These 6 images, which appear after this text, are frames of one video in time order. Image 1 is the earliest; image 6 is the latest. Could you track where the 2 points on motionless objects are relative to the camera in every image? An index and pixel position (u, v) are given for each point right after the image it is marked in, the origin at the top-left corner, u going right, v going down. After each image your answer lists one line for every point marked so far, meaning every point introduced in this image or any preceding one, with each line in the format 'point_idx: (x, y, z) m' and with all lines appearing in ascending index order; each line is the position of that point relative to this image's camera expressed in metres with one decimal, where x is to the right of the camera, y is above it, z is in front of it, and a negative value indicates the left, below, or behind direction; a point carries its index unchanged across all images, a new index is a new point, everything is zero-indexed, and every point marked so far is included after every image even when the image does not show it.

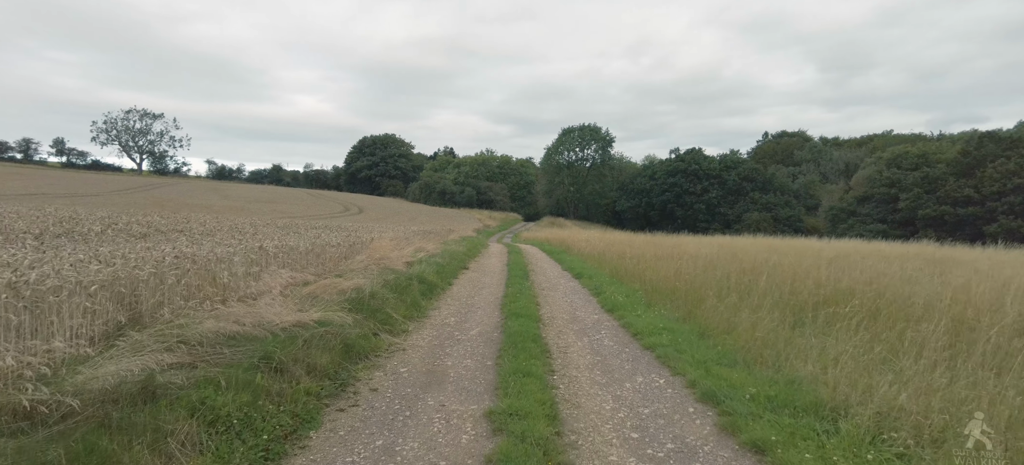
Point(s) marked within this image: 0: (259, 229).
0: (-7.6, +0.1, +16.3) m
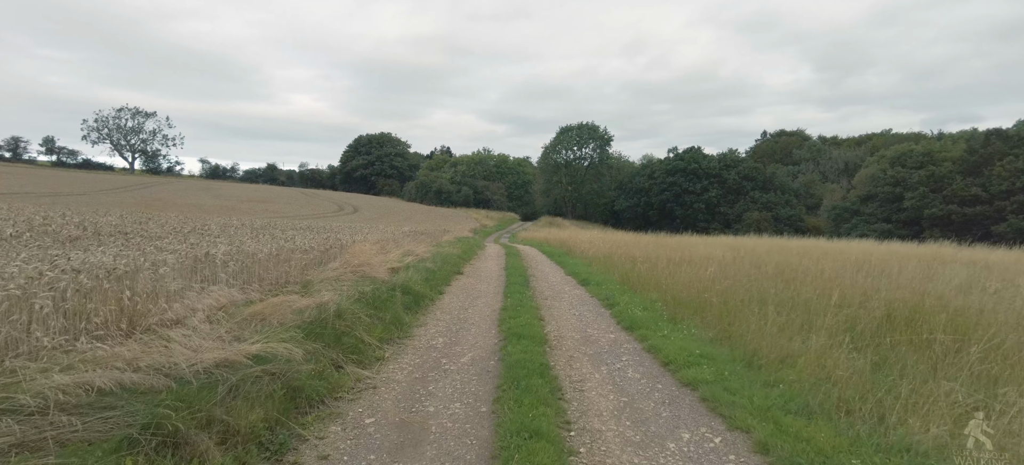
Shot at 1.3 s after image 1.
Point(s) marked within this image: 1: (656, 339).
0: (-7.6, +0.1, +14.6) m
1: (+2.1, -1.5, +7.9) m
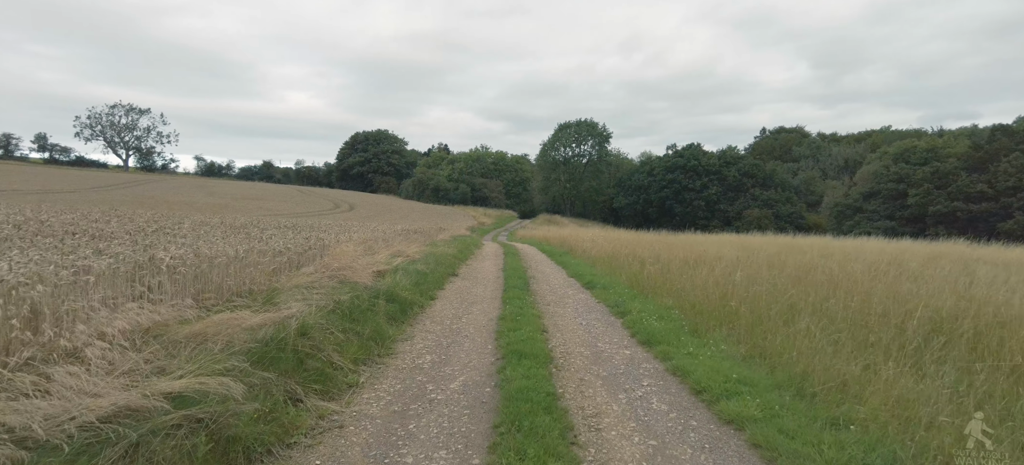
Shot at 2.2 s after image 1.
0: (-7.6, +0.1, +13.4) m
1: (+2.1, -1.5, +6.7) m
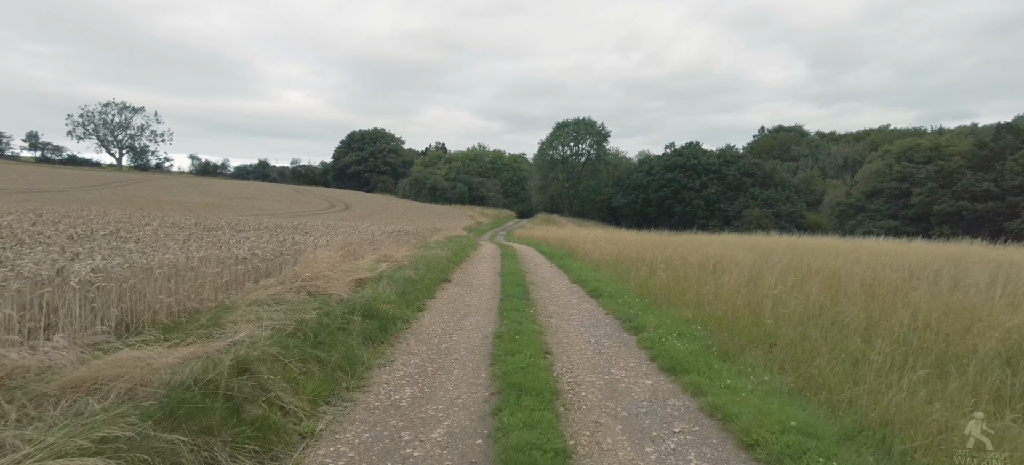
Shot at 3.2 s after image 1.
0: (-7.7, 0.0, +12.1) m
1: (+2.0, -1.6, +5.5) m
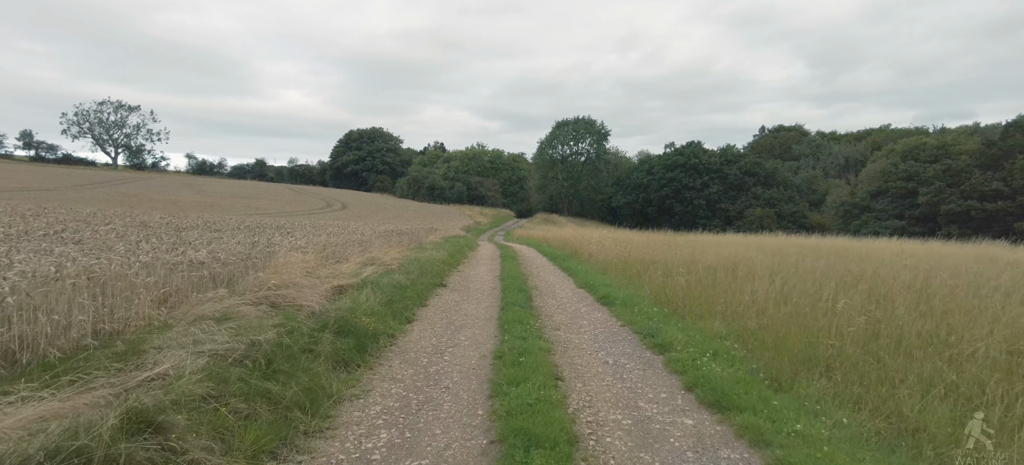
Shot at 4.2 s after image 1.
0: (-7.7, 0.0, +10.8) m
1: (+2.1, -1.6, +4.2) m
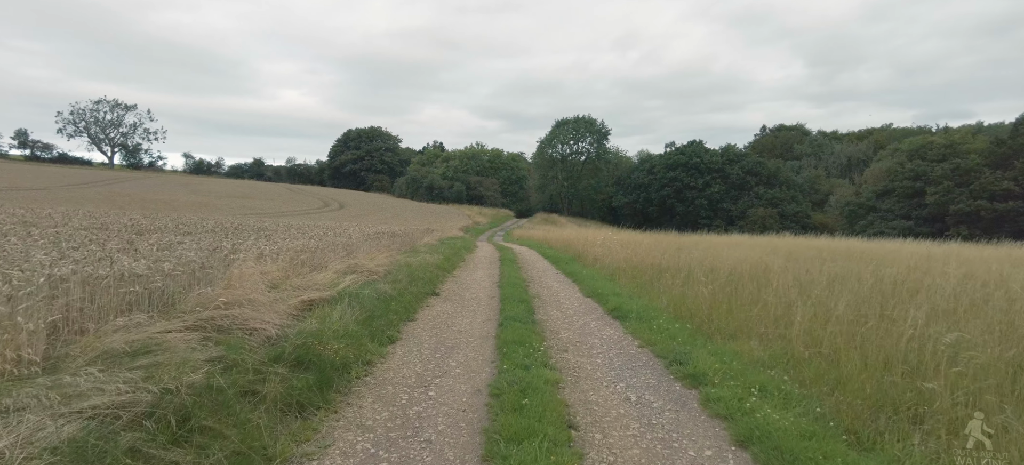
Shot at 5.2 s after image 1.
0: (-7.7, 0.0, +9.5) m
1: (+2.1, -1.7, +2.9) m
